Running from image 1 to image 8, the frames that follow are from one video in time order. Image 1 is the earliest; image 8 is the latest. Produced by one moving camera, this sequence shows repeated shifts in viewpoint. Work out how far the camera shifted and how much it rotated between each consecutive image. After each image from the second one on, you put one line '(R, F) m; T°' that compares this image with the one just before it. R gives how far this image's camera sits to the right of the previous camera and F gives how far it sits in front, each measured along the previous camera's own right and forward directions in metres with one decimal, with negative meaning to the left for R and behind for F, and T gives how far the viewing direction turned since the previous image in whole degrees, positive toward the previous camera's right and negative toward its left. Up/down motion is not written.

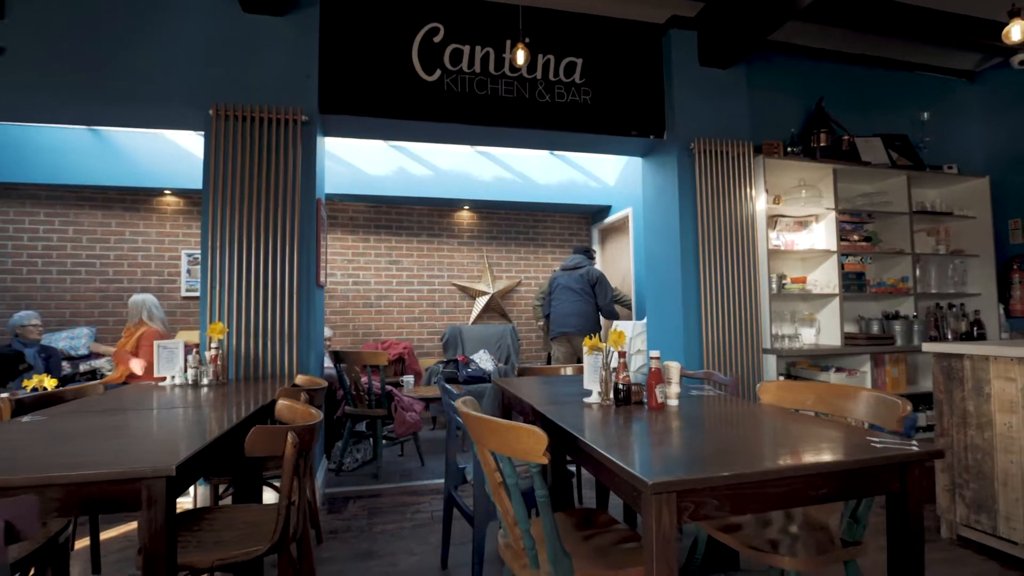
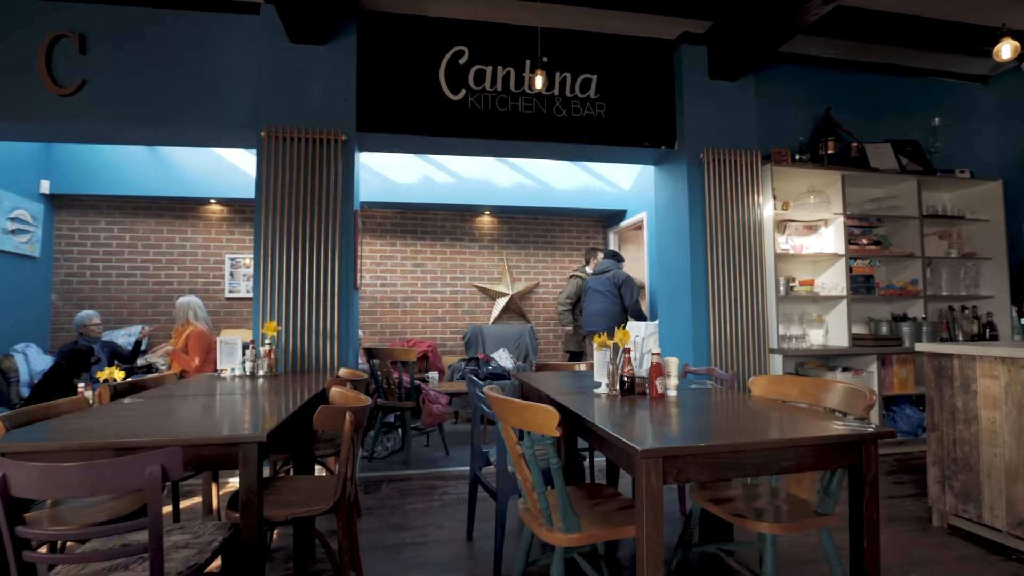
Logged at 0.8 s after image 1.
(0.0, -0.3) m; -2°
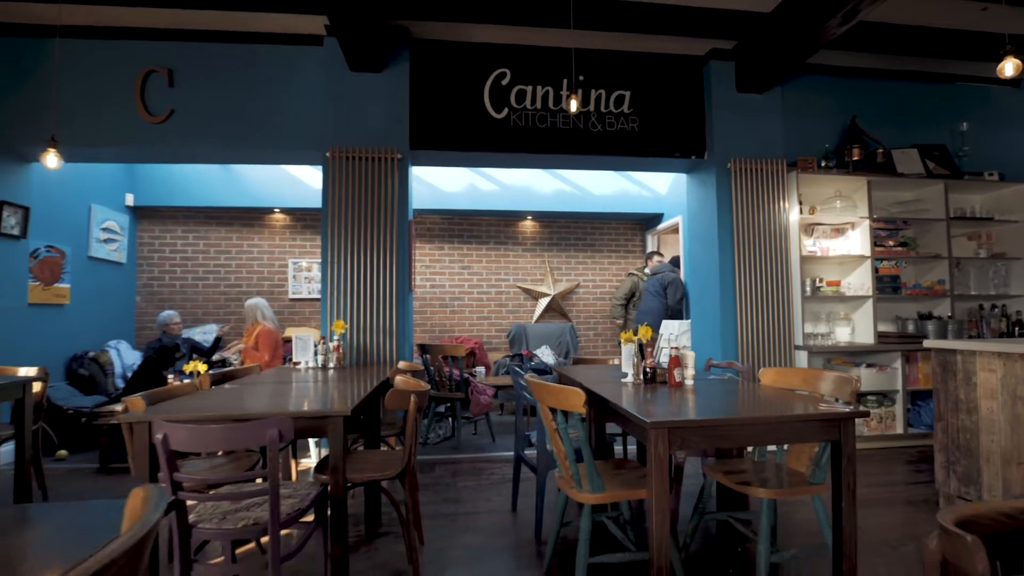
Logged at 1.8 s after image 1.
(0.0, -0.3) m; -4°
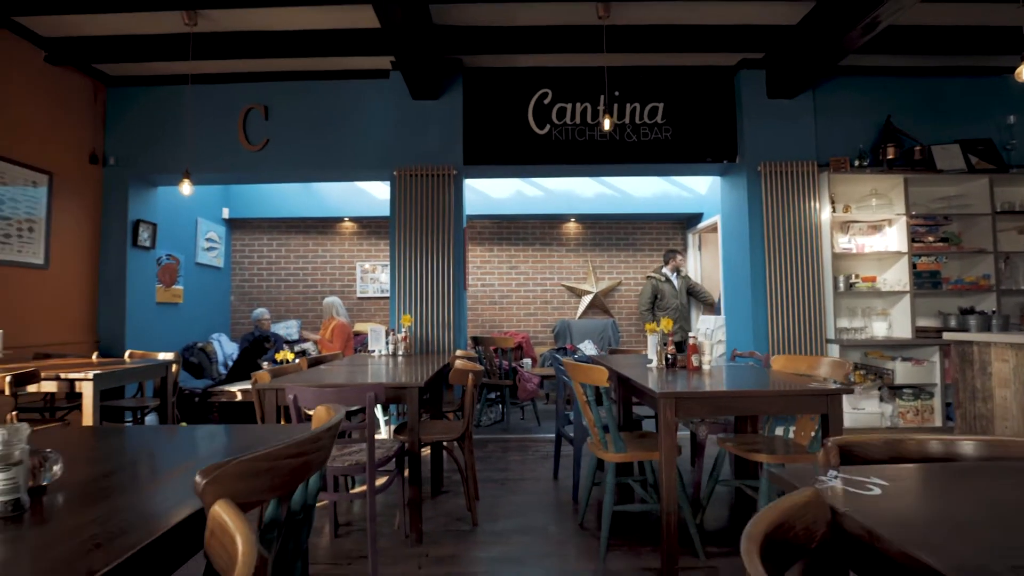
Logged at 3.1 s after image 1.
(+0.1, -0.5) m; -6°
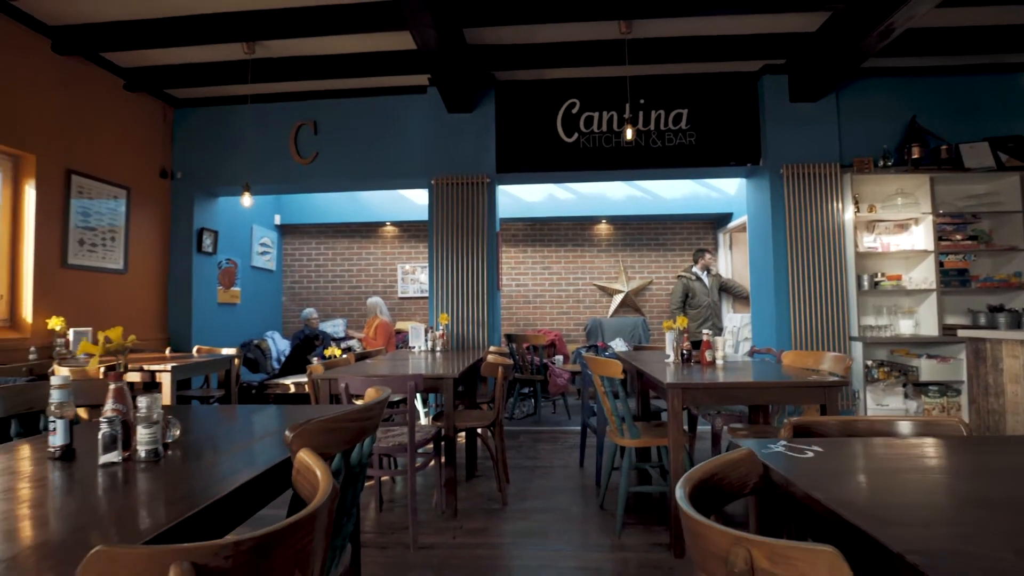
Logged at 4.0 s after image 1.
(+0.1, -0.3) m; -4°
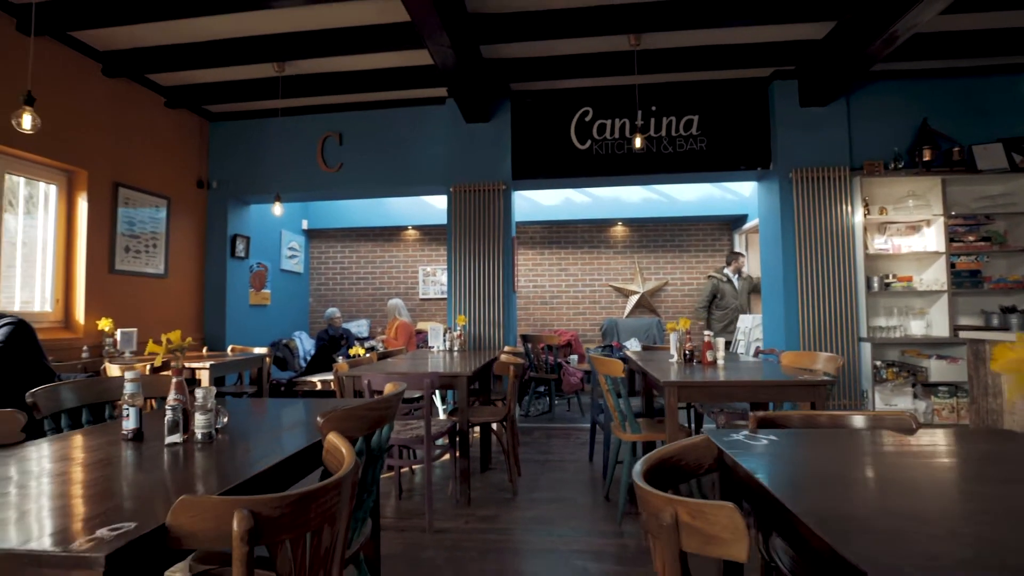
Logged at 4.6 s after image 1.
(+0.1, -0.2) m; -3°
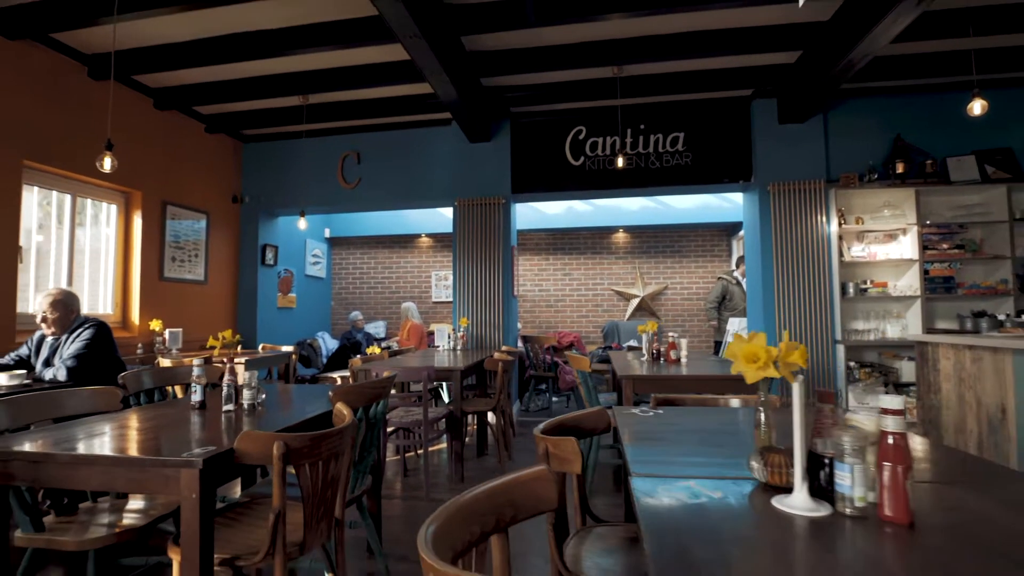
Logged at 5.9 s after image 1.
(+0.2, -0.4) m; -3°
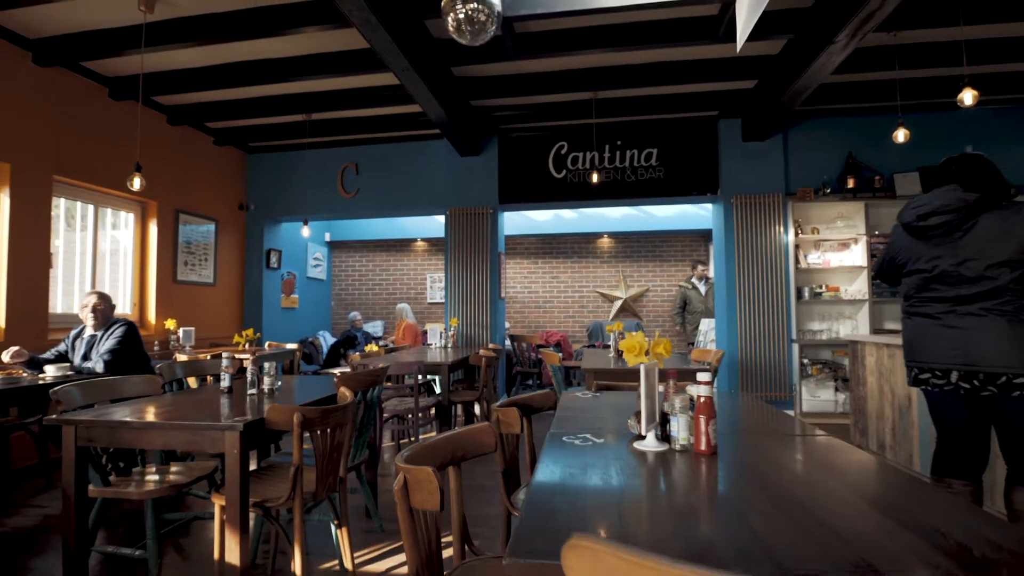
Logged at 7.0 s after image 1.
(+0.1, -0.4) m; 0°
